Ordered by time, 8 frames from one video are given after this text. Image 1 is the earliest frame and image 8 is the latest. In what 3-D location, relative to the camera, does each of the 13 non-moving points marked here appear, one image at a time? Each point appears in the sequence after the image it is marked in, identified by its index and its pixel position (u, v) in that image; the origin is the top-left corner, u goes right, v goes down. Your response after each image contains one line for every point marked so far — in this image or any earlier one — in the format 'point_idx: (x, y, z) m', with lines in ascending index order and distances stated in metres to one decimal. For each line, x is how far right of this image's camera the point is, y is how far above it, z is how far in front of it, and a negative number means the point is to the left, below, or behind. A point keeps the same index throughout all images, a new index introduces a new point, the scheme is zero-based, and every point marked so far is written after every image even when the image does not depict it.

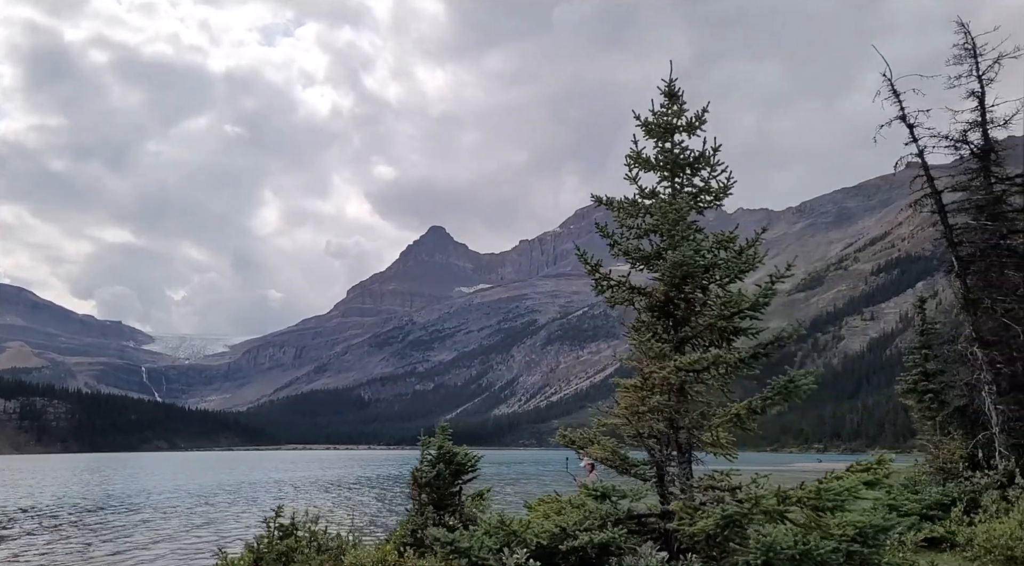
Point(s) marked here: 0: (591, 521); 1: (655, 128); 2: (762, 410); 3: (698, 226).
0: (+0.8, -2.7, +11.2) m
1: (+2.1, +2.3, +14.2) m
2: (+3.1, -1.6, +12.4) m
3: (+2.6, +0.8, +13.4) m
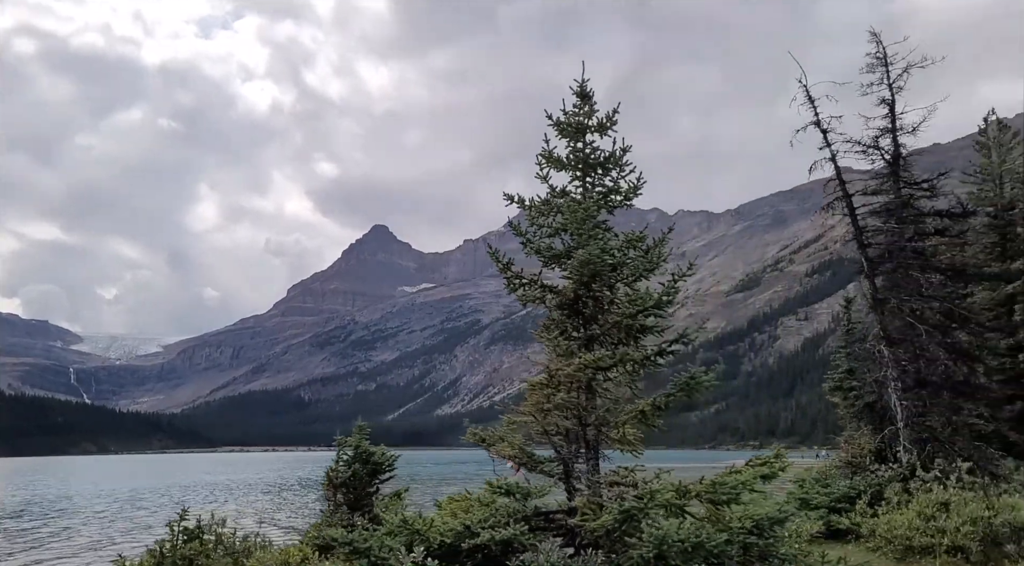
0: (-0.2, -2.7, +11.2) m
1: (+0.8, +2.3, +14.3) m
2: (+2.0, -1.6, +12.6) m
3: (+1.3, +0.8, +13.6) m
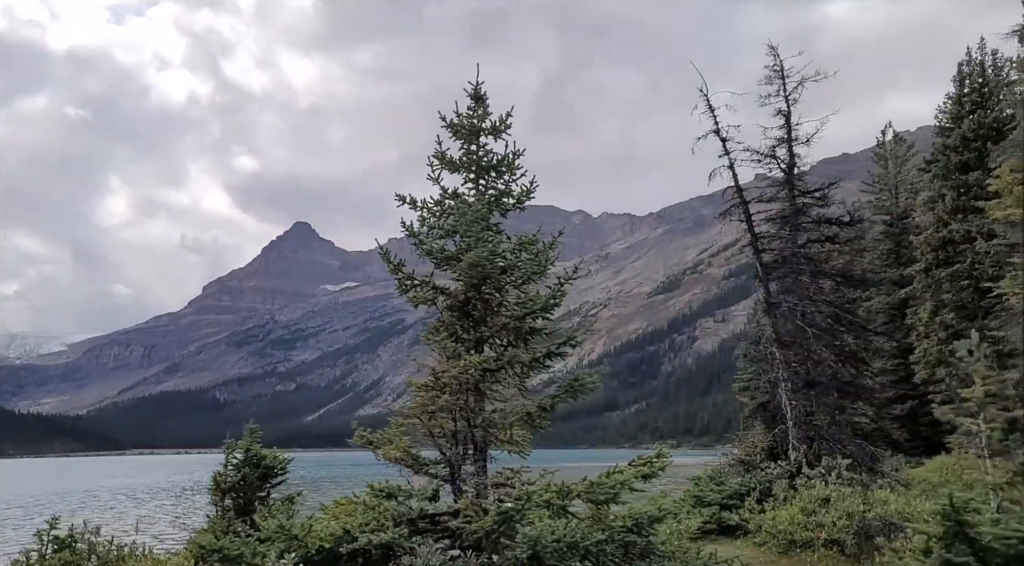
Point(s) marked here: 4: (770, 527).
0: (-1.6, -2.7, +11.1) m
1: (-0.7, +2.2, +14.3) m
2: (+0.5, -1.6, +12.7) m
3: (-0.2, +0.7, +13.7) m
4: (+5.2, -4.8, +19.6) m
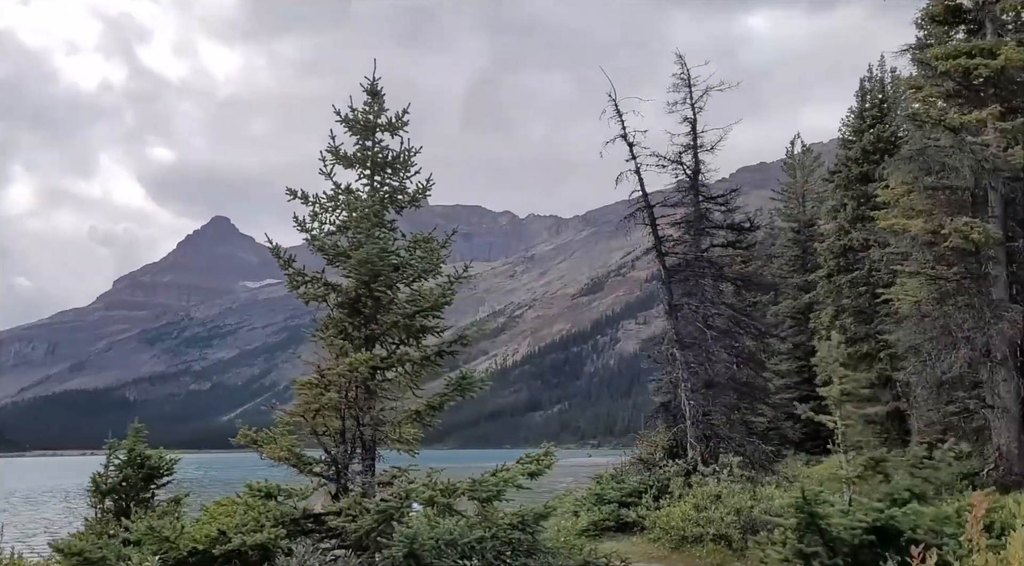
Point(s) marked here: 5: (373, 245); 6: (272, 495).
0: (-2.9, -2.7, +10.9) m
1: (-2.2, +2.3, +14.2) m
2: (-0.9, -1.6, +12.7) m
3: (-1.7, +0.8, +13.5) m
4: (+3.1, -4.9, +19.9) m
5: (-1.8, +0.5, +12.6) m
6: (-2.7, -2.4, +11.1) m
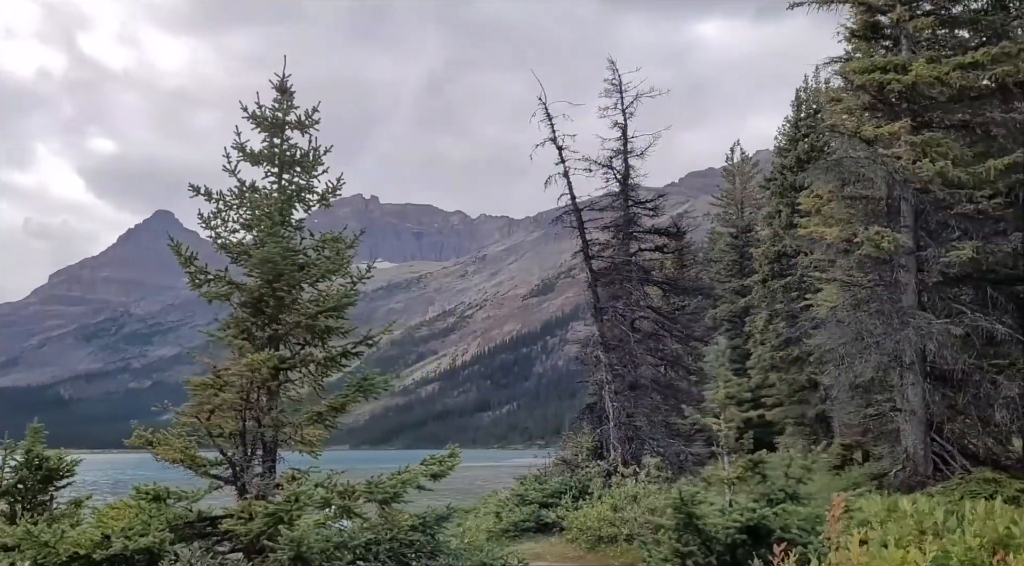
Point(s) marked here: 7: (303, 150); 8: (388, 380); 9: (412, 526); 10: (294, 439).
0: (-4.0, -2.6, +10.7) m
1: (-3.5, +2.3, +14.0) m
2: (-2.2, -1.6, +12.6) m
3: (-2.9, +0.8, +13.4) m
4: (+1.3, -4.9, +20.1) m
5: (-3.0, +0.5, +12.5) m
6: (-3.9, -2.4, +11.0) m
7: (-3.0, +1.9, +14.0) m
8: (-1.6, -1.2, +12.6) m
9: (-1.2, -2.9, +11.6) m
10: (-2.8, -2.0, +12.7) m
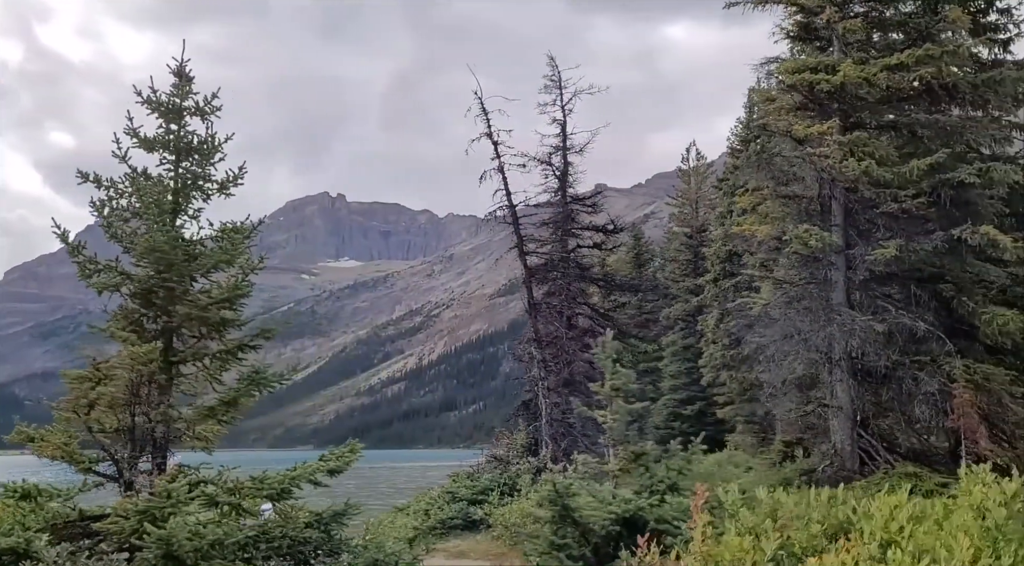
0: (-5.2, -2.5, +10.4) m
1: (-4.9, +2.4, +13.7) m
2: (-3.5, -1.5, +12.3) m
3: (-4.3, +0.9, +13.1) m
4: (-0.3, -4.8, +19.9) m
5: (-4.3, +0.6, +12.2) m
6: (-5.1, -2.3, +10.6) m
7: (-4.3, +2.0, +13.6) m
8: (-2.9, -1.1, +12.4) m
9: (-2.5, -2.8, +11.4) m
10: (-4.1, -1.9, +12.4) m
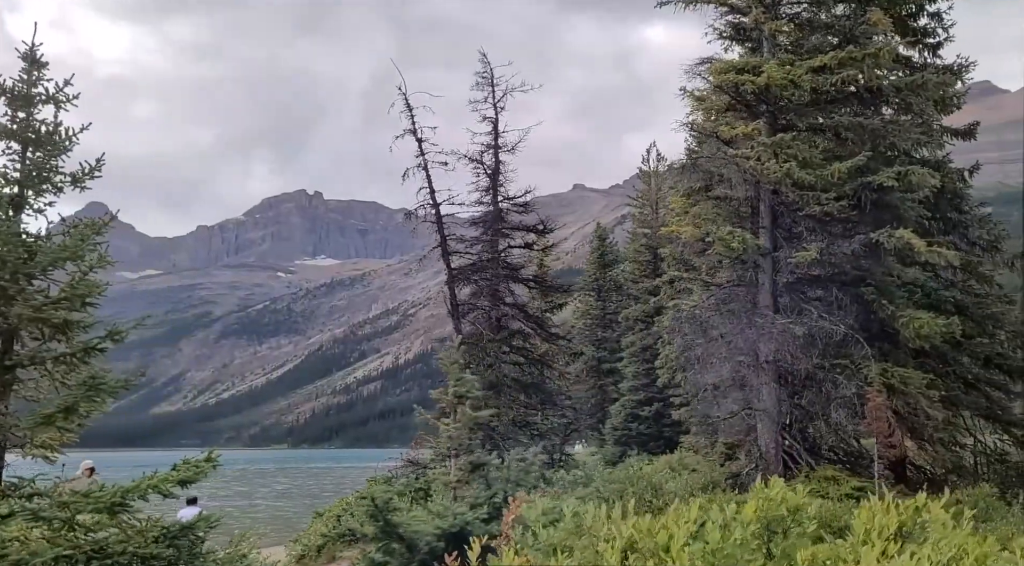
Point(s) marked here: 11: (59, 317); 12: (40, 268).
0: (-6.8, -2.5, +9.5) m
1: (-6.6, +2.4, +12.9) m
2: (-5.1, -1.5, +11.6) m
3: (-6.0, +0.9, +12.3) m
4: (-2.3, -4.8, +19.3) m
5: (-6.0, +0.6, +11.4) m
6: (-6.7, -2.2, +9.8) m
7: (-6.0, +2.0, +12.9) m
8: (-4.6, -1.1, +11.7) m
9: (-4.1, -2.8, +10.7) m
10: (-5.8, -1.9, +11.6) m
11: (-5.4, -0.4, +11.9) m
12: (-5.7, +0.2, +12.0) m
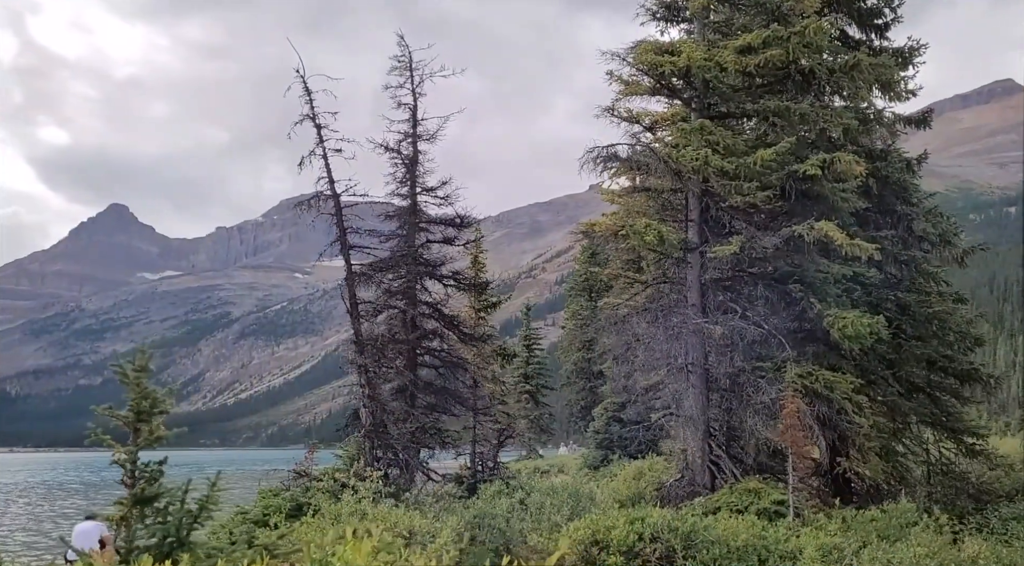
0: (-9.4, -2.4, +7.5) m
1: (-9.1, +2.5, +10.8) m
2: (-7.7, -1.4, +9.5) m
3: (-8.5, +1.0, +10.3) m
4: (-4.9, -4.7, +17.2) m
5: (-8.5, +0.7, +9.4) m
6: (-9.3, -2.1, +7.7) m
7: (-8.6, +2.1, +10.8) m
8: (-7.1, -1.0, +9.6) m
9: (-6.7, -2.6, +8.6) m
10: (-8.4, -1.8, +9.5) m
11: (-8.0, -0.3, +9.8) m
12: (-8.2, +0.3, +9.9) m
